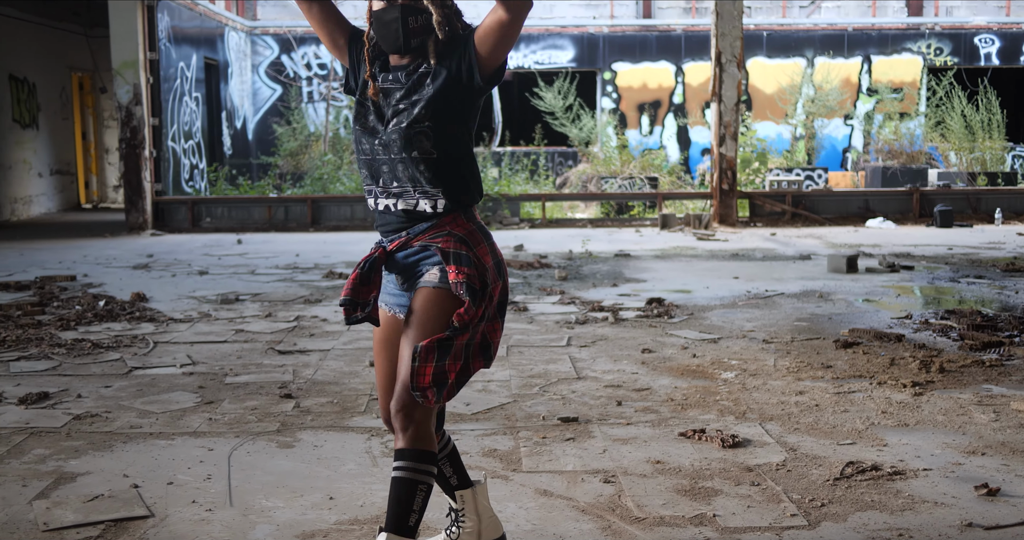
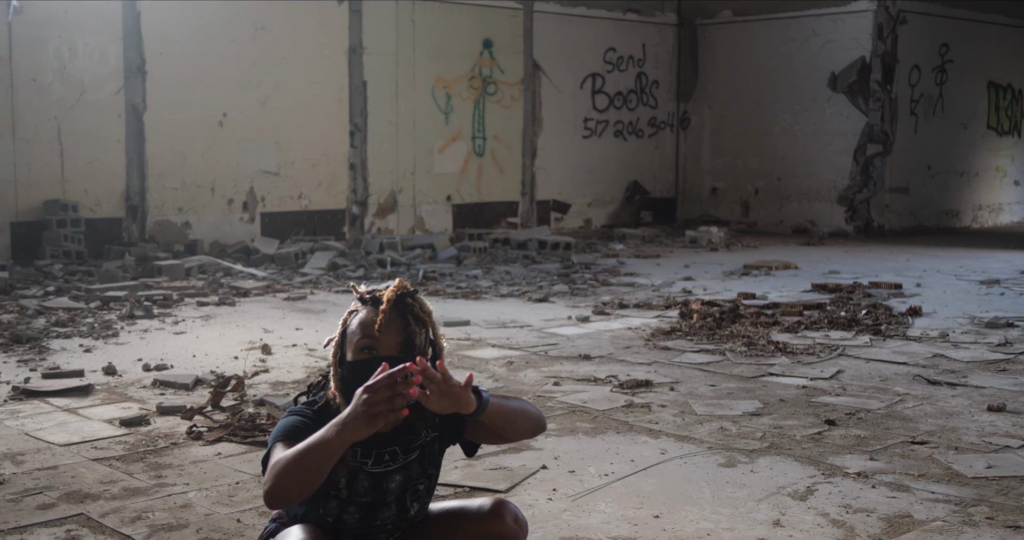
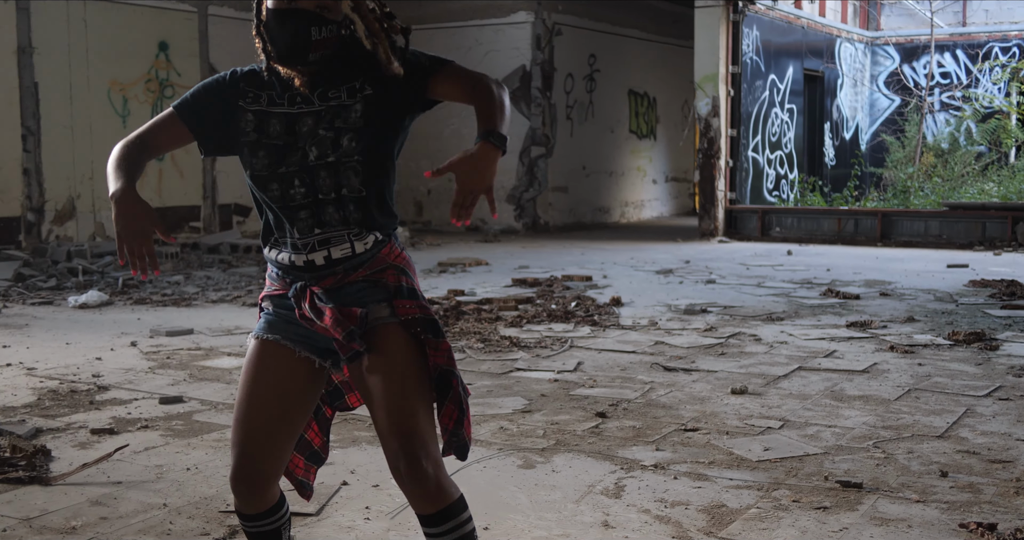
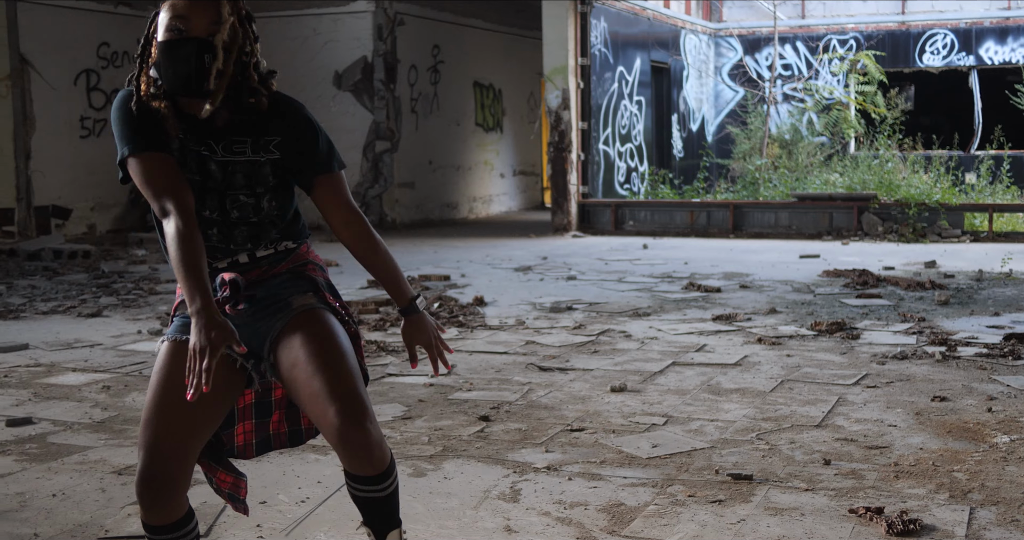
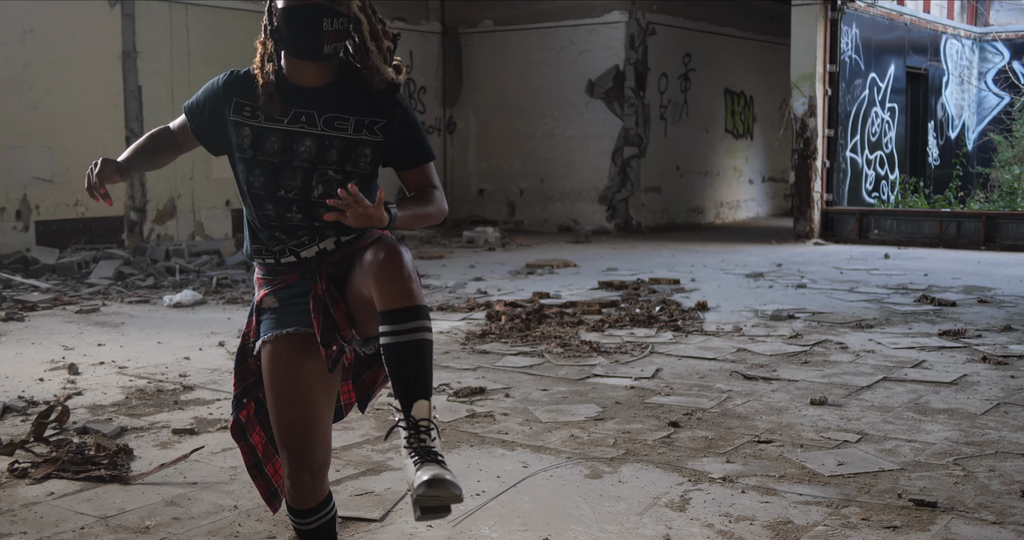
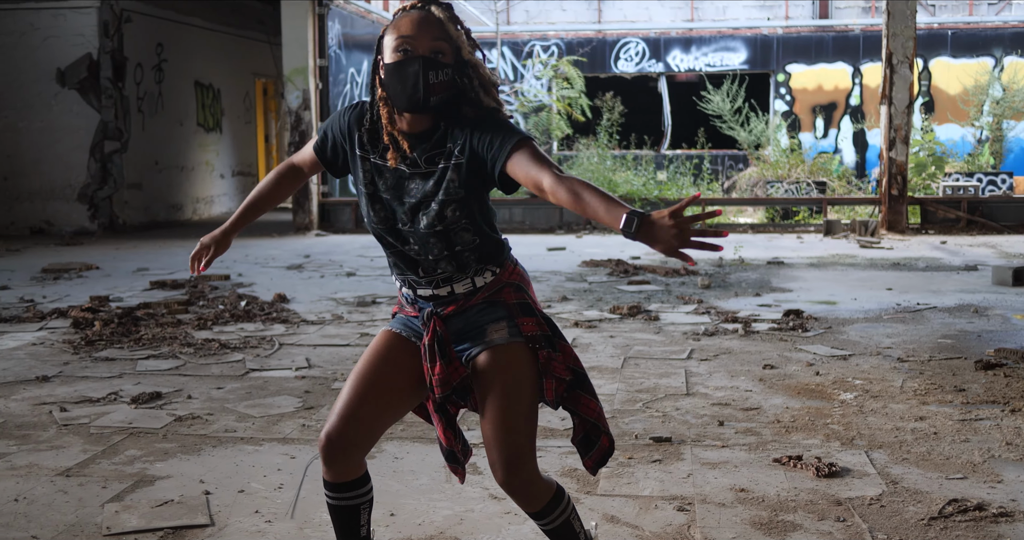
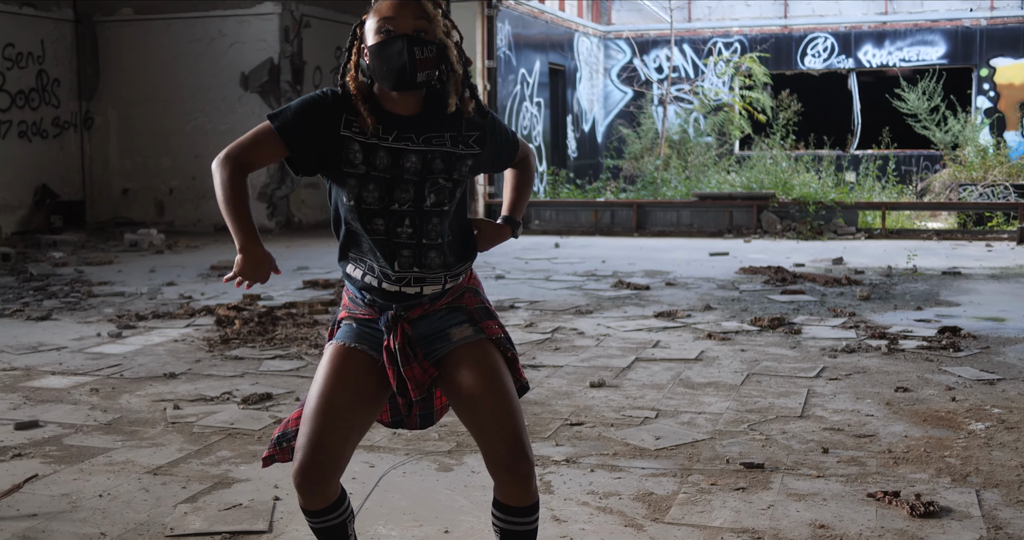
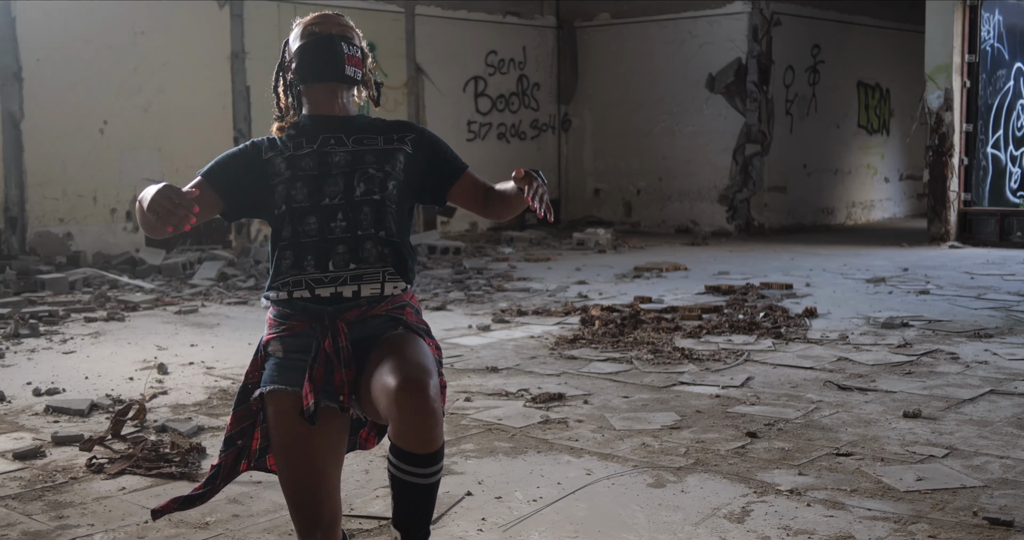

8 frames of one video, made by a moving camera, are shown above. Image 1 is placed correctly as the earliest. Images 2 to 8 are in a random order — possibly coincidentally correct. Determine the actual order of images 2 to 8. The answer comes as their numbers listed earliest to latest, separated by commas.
6, 7, 4, 3, 5, 8, 2
